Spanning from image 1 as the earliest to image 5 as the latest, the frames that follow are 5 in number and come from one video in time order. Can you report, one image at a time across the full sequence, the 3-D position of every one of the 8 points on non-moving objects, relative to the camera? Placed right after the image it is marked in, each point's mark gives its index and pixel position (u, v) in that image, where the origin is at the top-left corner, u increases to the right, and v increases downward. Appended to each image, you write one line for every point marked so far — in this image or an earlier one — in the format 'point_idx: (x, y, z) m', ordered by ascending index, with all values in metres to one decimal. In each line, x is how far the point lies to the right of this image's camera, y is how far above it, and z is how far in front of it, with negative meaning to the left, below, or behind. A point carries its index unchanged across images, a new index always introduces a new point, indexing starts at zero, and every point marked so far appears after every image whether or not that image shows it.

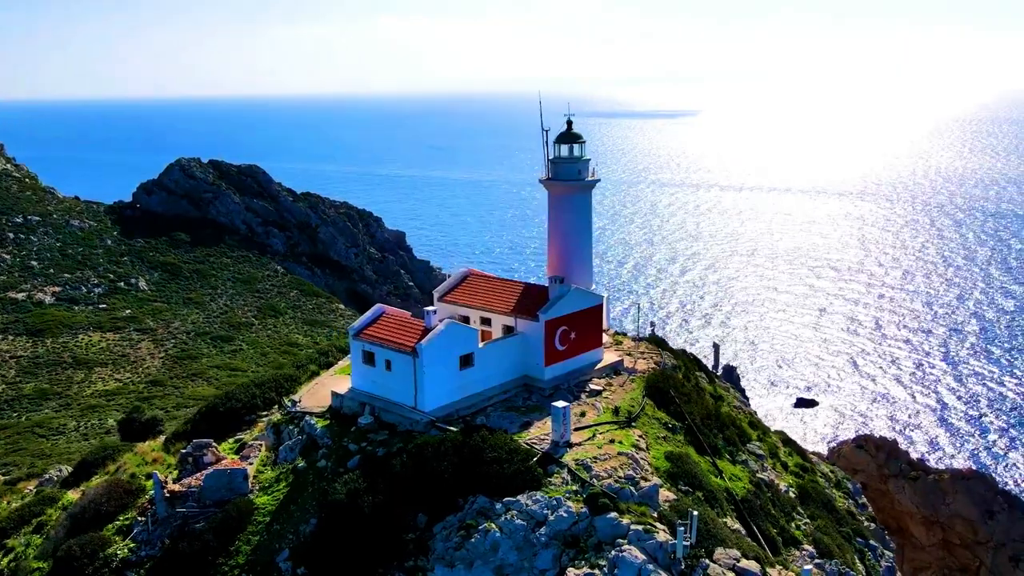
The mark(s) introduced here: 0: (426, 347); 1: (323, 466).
0: (-2.0, -1.5, +18.6) m
1: (-4.4, -4.1, +17.5) m
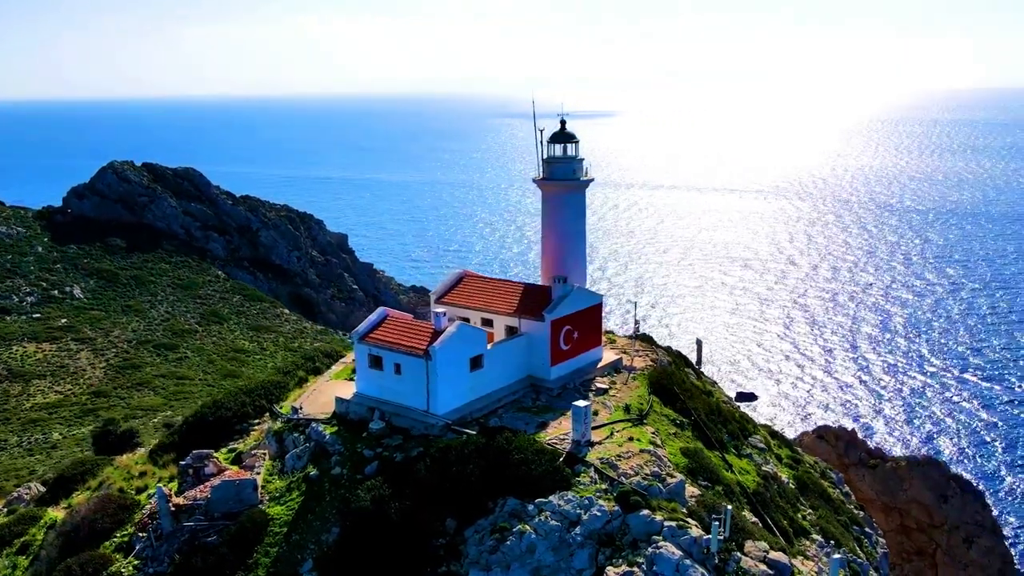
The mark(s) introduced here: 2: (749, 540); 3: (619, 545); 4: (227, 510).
0: (-1.7, -1.5, +18.3) m
1: (-3.9, -4.2, +17.1) m
2: (+4.7, -5.0, +15.1) m
3: (+2.0, -4.8, +14.2) m
4: (-6.5, -5.1, +17.4) m
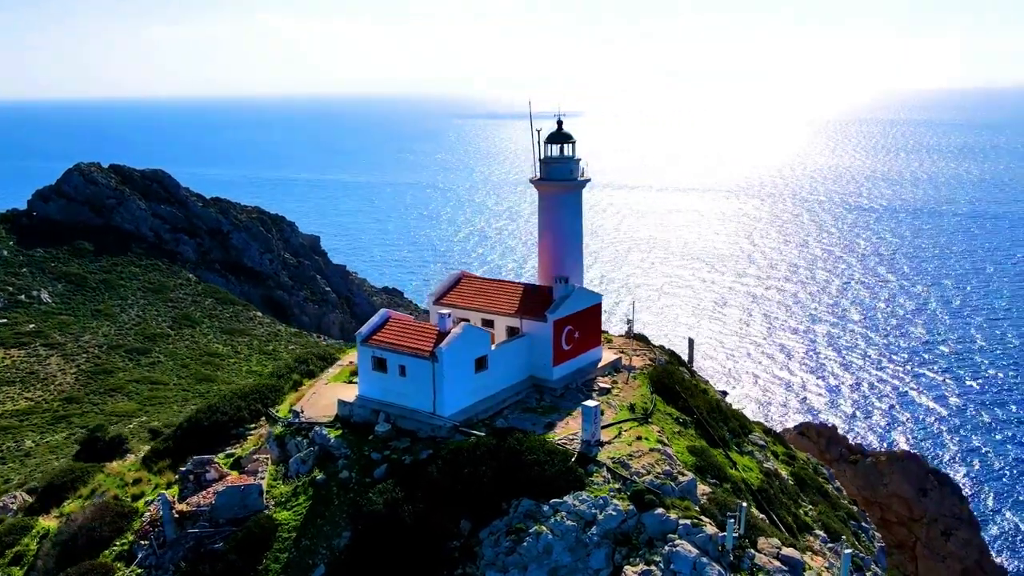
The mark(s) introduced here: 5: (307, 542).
0: (-1.6, -1.5, +18.3) m
1: (-3.7, -4.2, +16.9) m
2: (+5.0, -5.0, +15.2) m
3: (+2.3, -4.8, +14.2) m
4: (-6.3, -5.2, +17.1) m
5: (-4.3, -5.3, +15.8) m
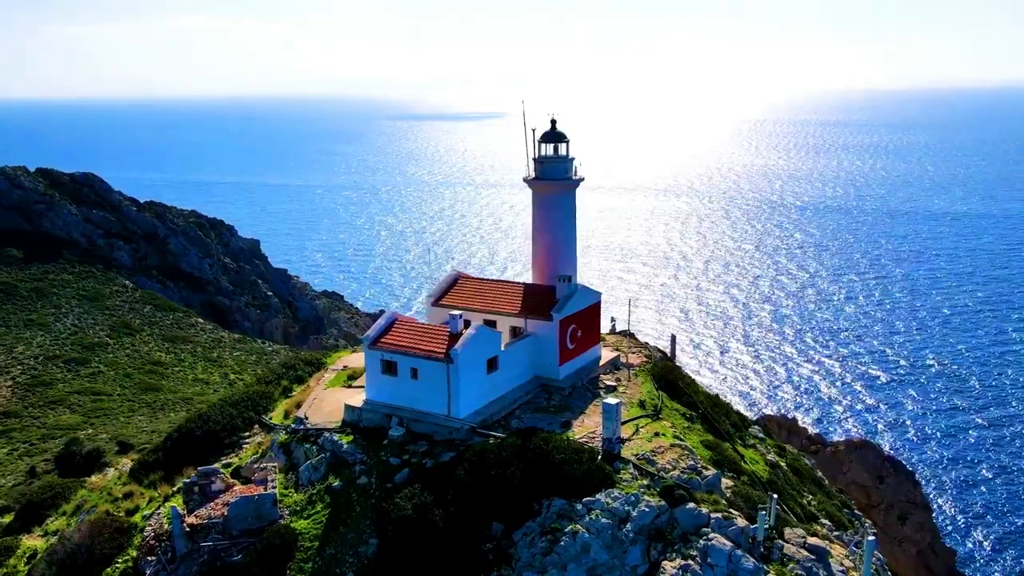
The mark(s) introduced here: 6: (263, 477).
0: (-1.2, -1.5, +18.1) m
1: (-3.2, -4.3, +16.6) m
2: (+5.6, -4.9, +15.5) m
3: (+3.0, -4.7, +14.3) m
4: (-5.8, -5.3, +16.6) m
5: (-3.7, -5.4, +15.4) m
6: (-6.0, -4.6, +18.4) m
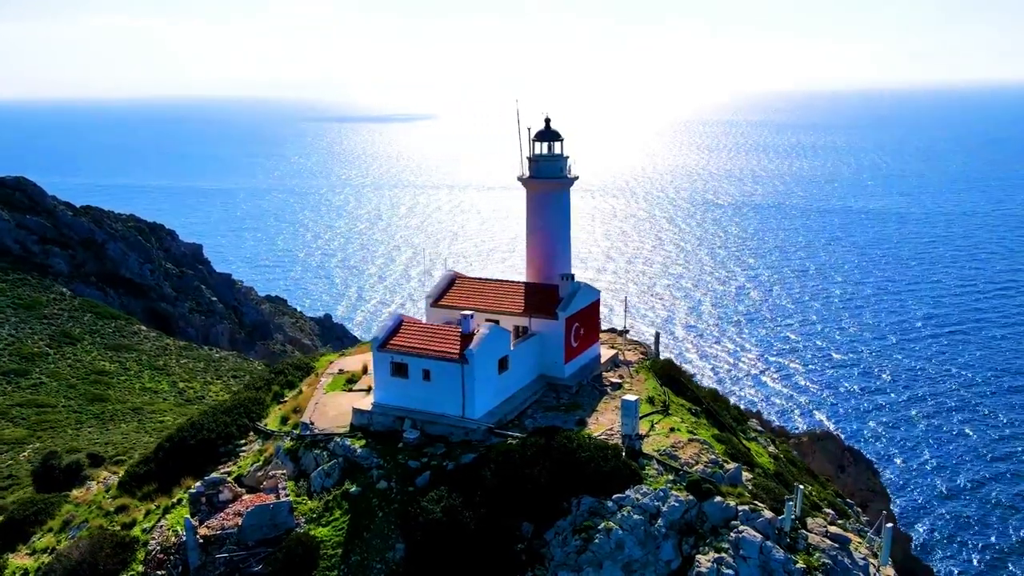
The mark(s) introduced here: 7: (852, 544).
0: (-0.9, -1.5, +18.0) m
1: (-2.7, -4.3, +16.4) m
2: (+6.2, -4.8, +15.8) m
3: (+3.6, -4.7, +14.4) m
4: (-5.3, -5.3, +16.2) m
5: (-3.1, -5.4, +15.2) m
6: (-5.7, -4.7, +17.9) m
7: (+7.0, -5.3, +15.6) m
